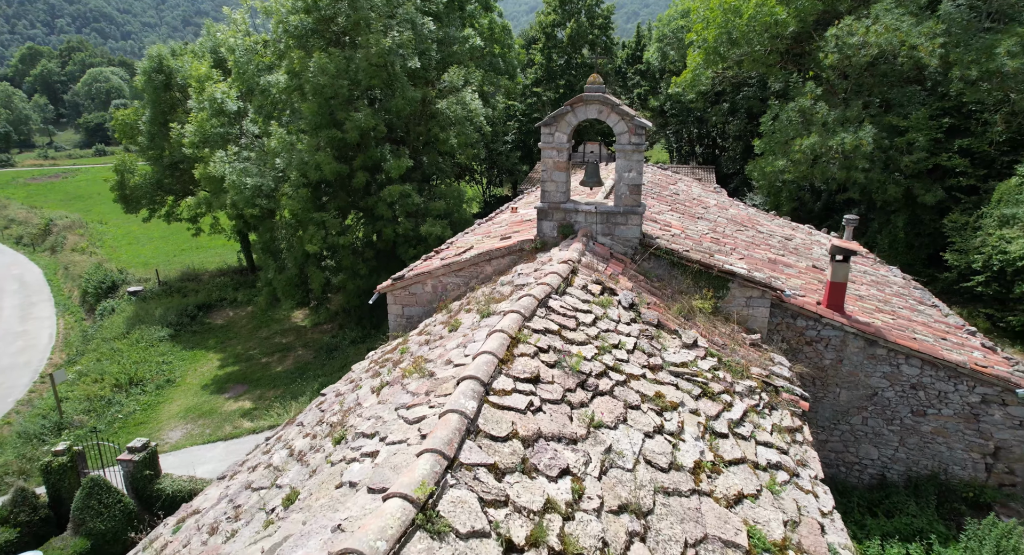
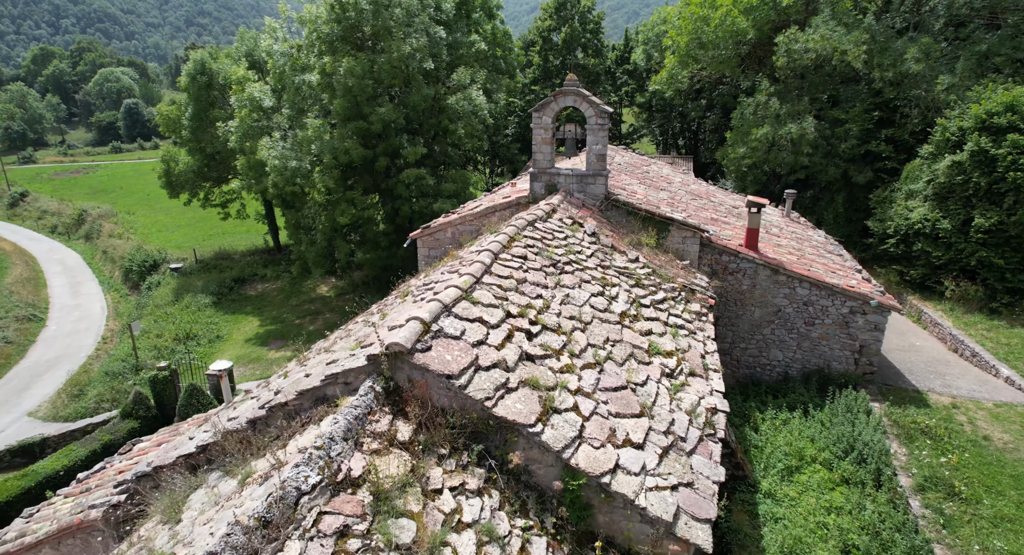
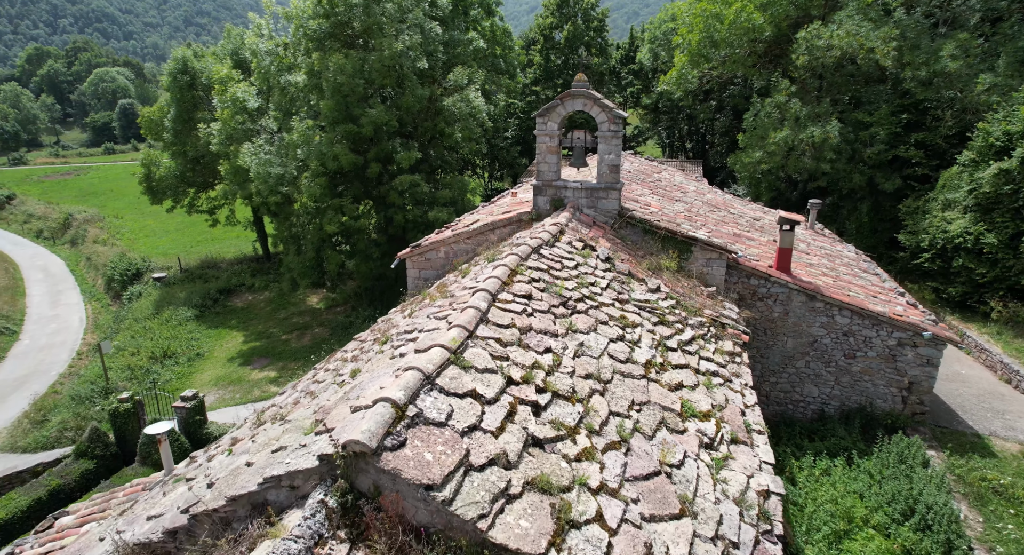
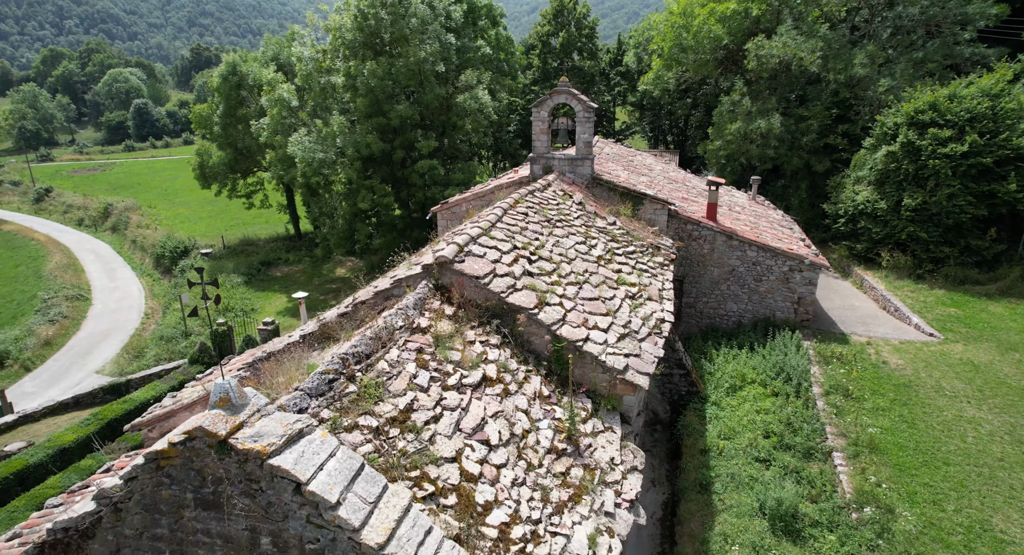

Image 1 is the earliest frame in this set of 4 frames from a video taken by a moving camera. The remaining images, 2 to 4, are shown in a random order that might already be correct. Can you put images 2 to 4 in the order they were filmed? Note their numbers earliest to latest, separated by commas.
3, 2, 4
